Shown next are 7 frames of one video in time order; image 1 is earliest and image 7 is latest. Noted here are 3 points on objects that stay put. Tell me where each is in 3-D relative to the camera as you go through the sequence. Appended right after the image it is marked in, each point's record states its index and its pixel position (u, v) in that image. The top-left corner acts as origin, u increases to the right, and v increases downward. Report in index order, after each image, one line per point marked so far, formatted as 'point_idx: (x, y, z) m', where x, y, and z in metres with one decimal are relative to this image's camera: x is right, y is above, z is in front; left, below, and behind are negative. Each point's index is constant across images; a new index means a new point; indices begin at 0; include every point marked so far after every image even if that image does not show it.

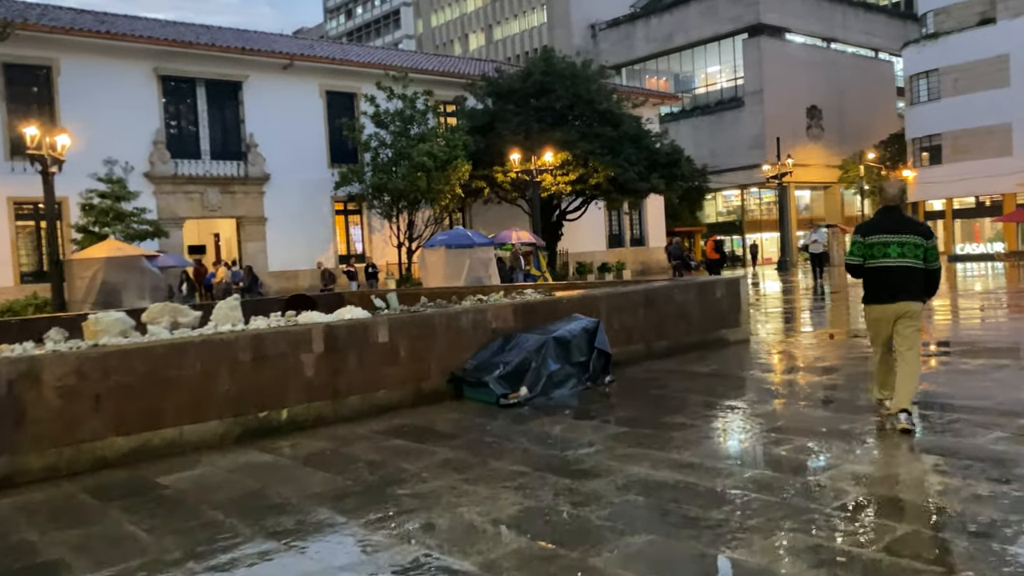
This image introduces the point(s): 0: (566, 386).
0: (+0.4, -0.8, +6.8) m
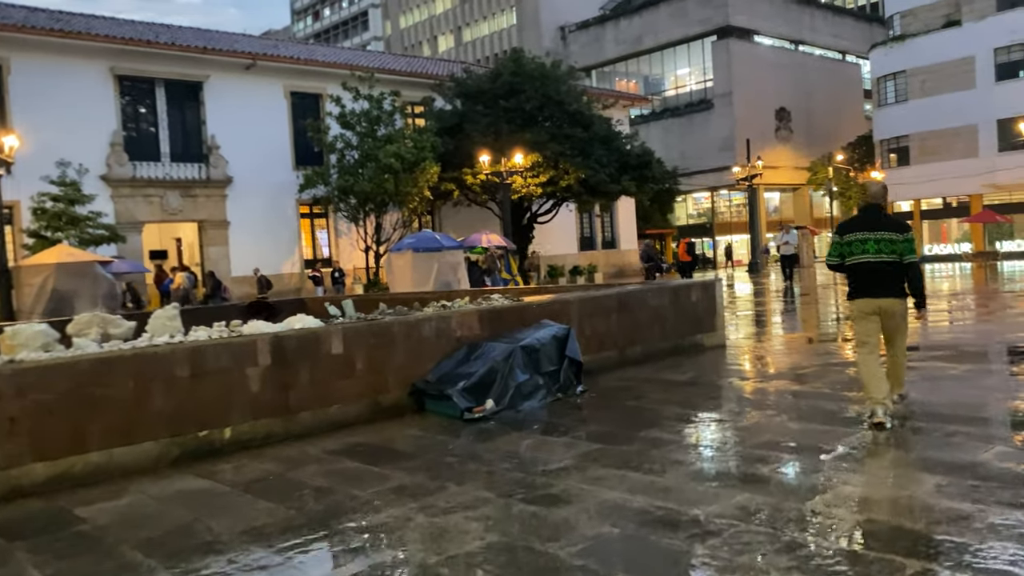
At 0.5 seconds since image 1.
0: (+0.2, -0.8, +6.3) m
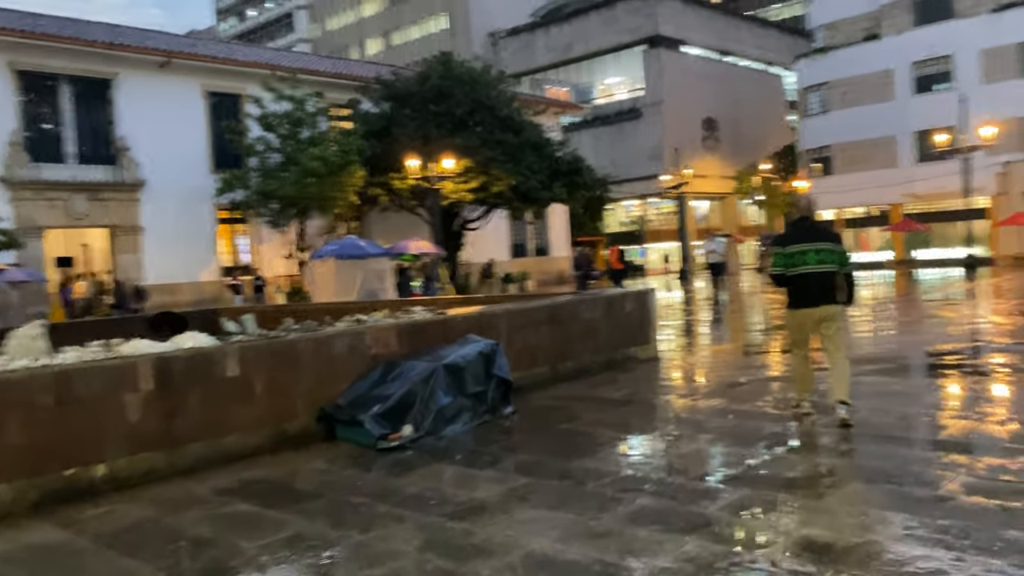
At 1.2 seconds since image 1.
0: (-0.4, -0.9, +5.8) m
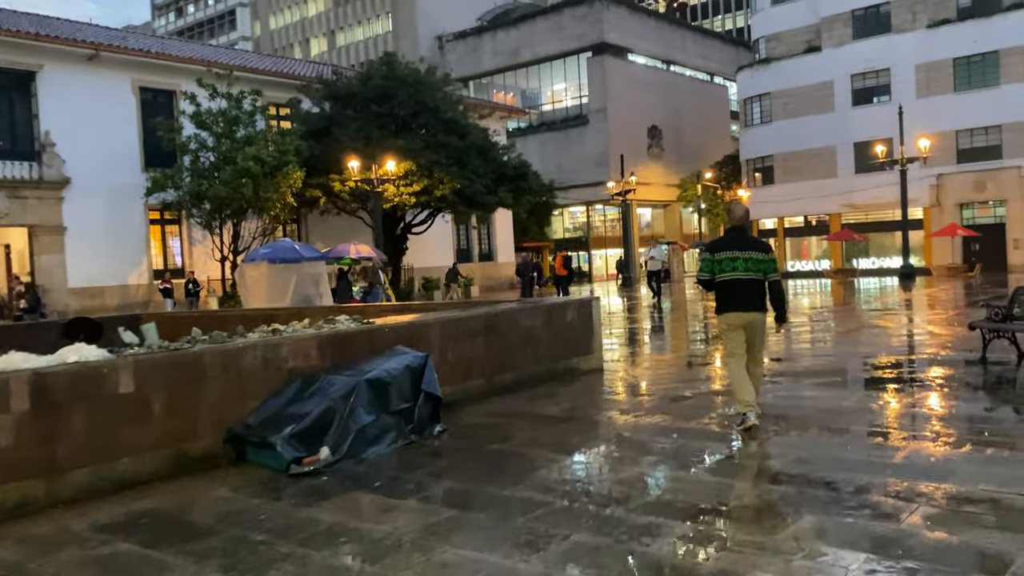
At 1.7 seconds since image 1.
0: (-0.8, -1.0, +5.3) m
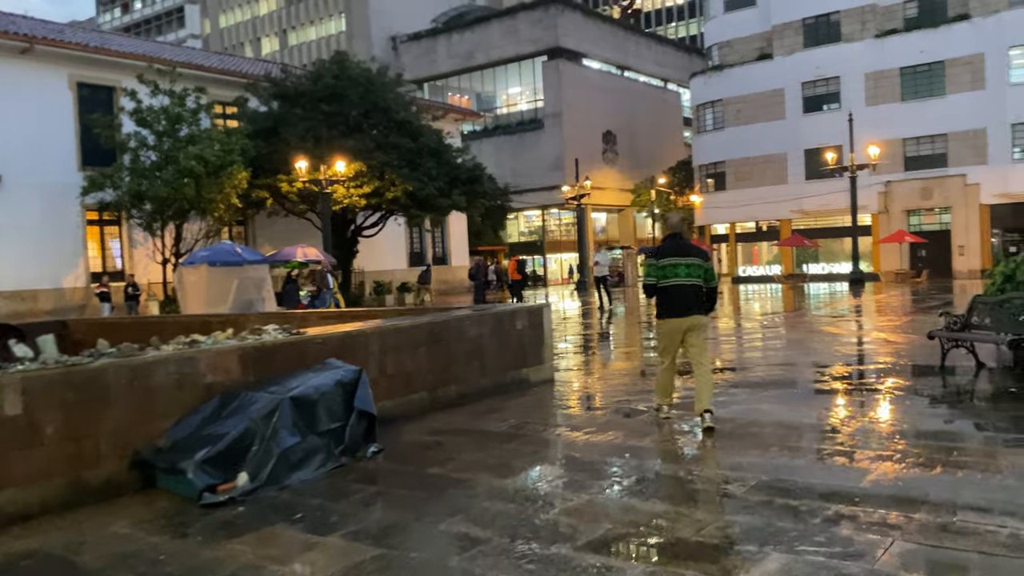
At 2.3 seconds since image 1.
0: (-1.2, -1.0, +4.8) m
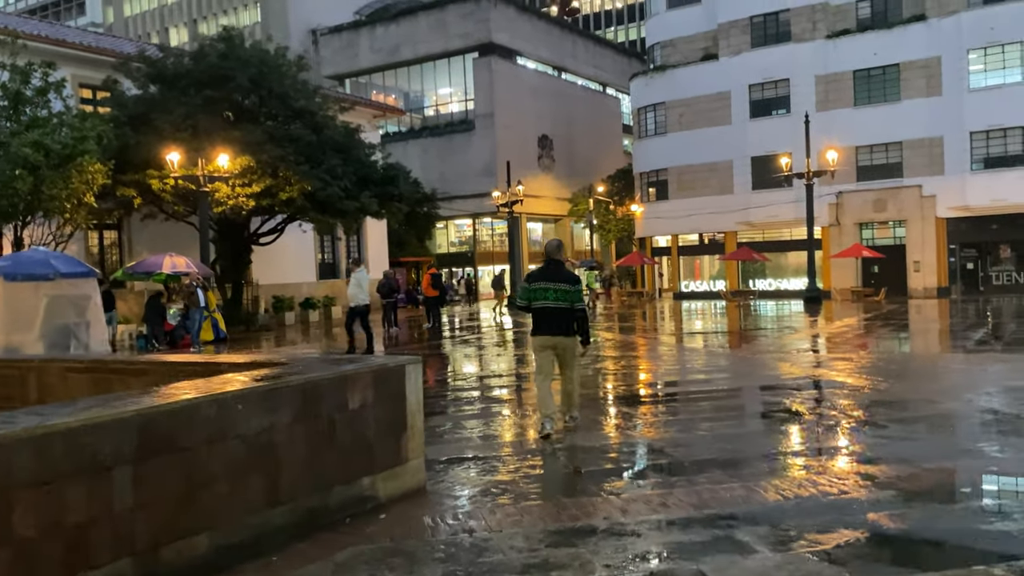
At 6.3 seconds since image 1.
0: (-1.8, -1.2, +1.3) m
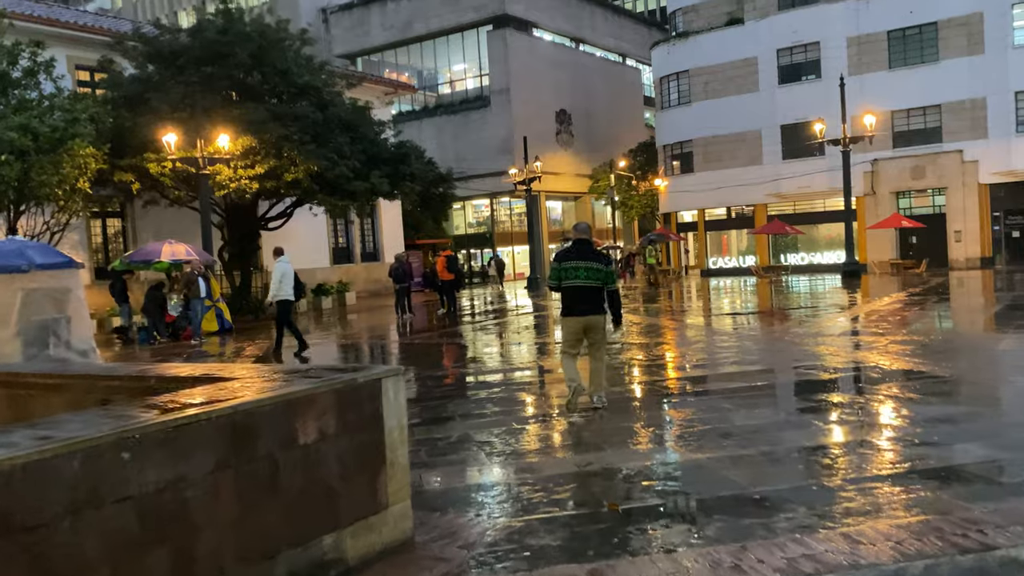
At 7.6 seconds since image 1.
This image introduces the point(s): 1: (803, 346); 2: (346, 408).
0: (-1.8, -1.3, +0.2) m
1: (+4.1, -0.8, +11.5) m
2: (-0.6, -0.5, +3.3) m
